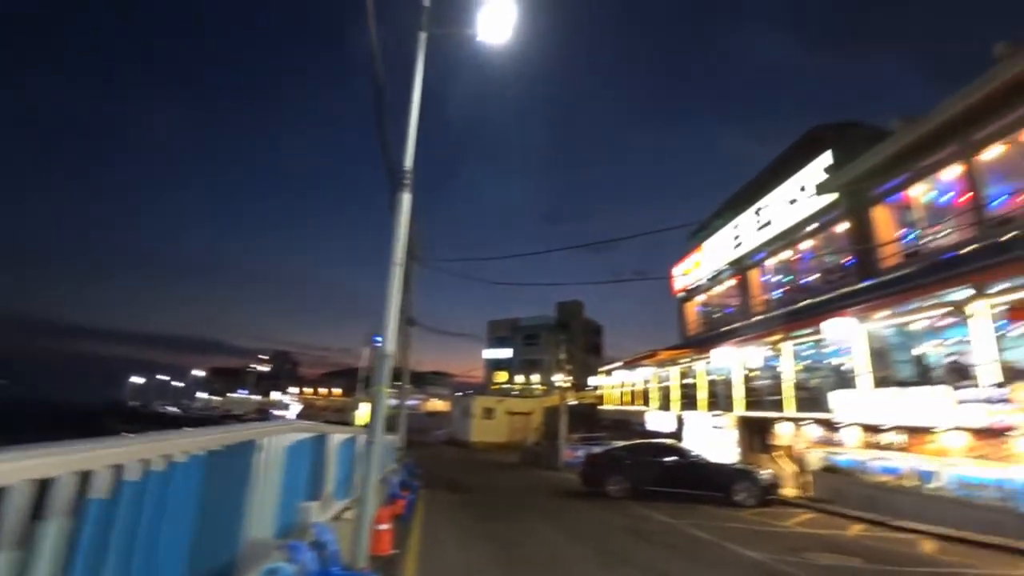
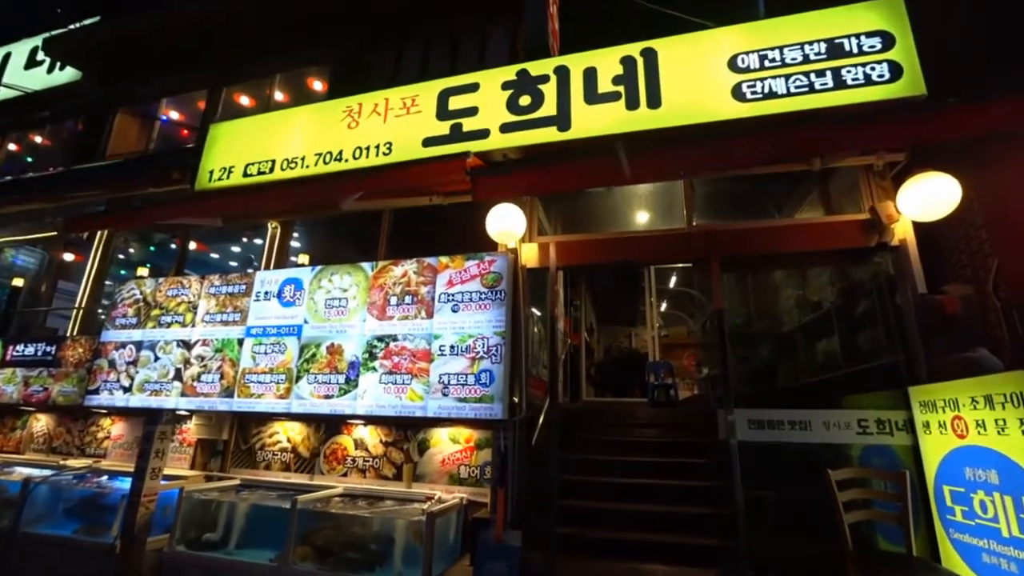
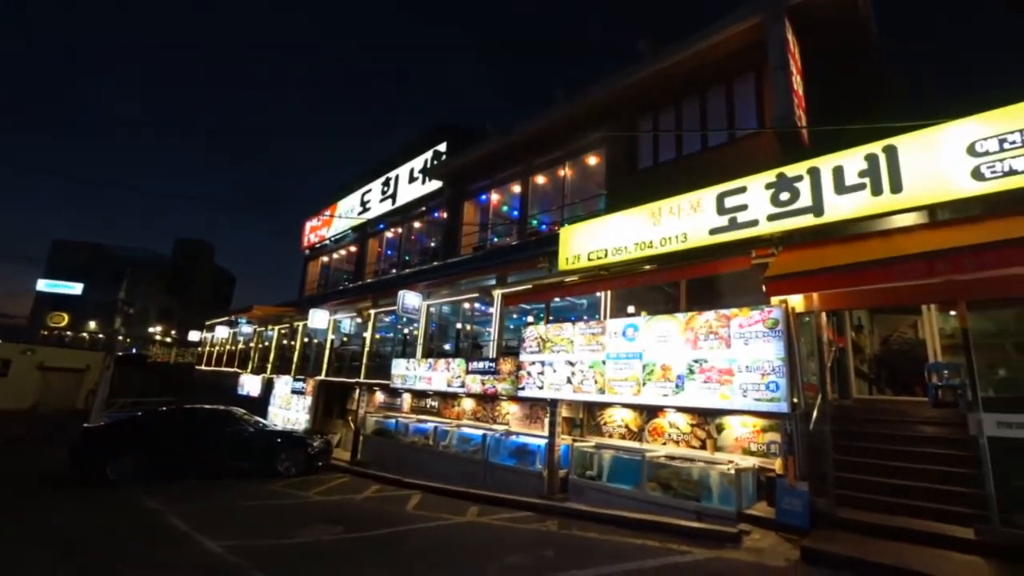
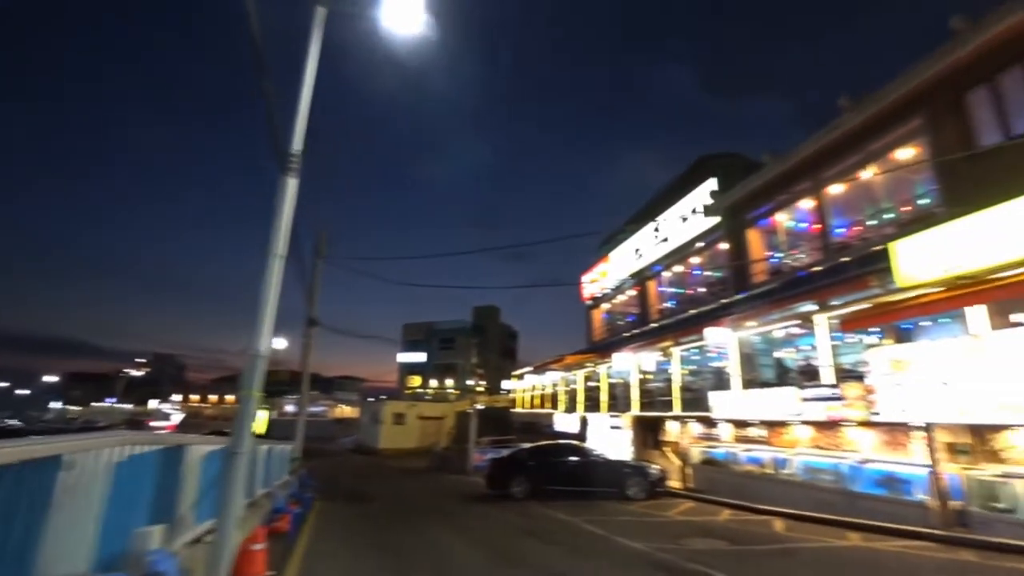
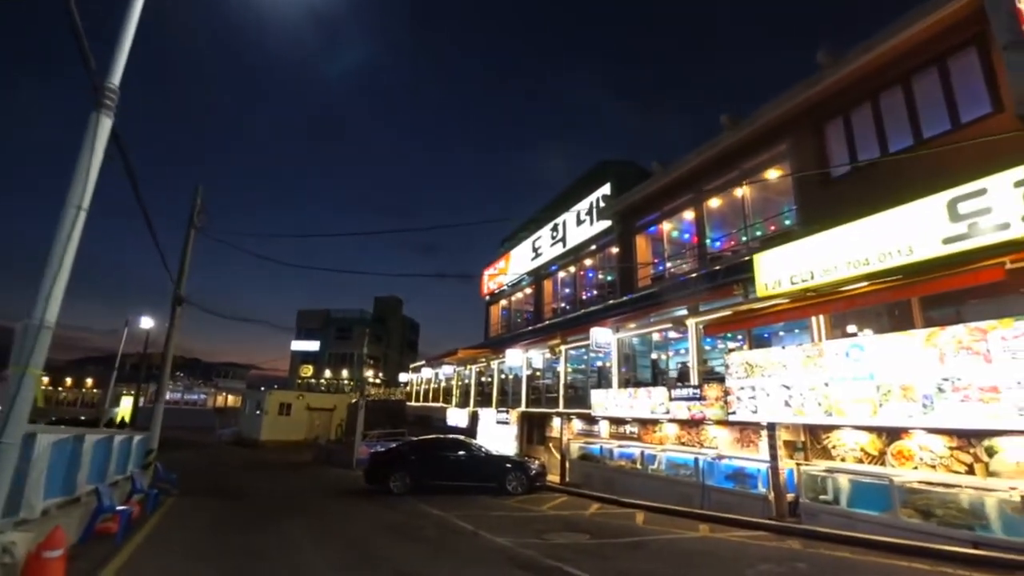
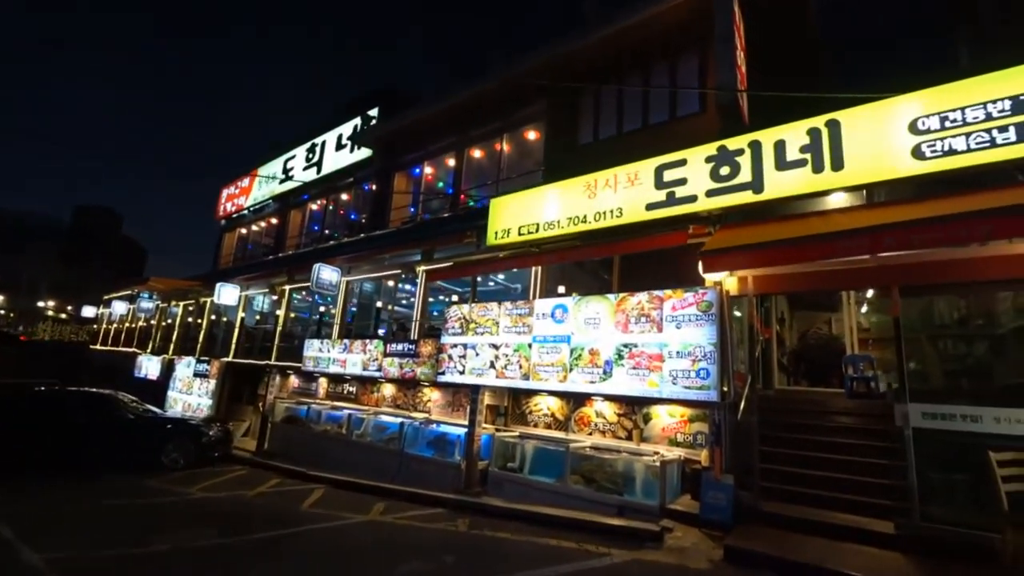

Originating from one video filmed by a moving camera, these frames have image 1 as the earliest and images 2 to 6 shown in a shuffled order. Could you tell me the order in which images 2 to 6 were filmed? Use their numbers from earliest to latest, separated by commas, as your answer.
4, 5, 3, 6, 2
